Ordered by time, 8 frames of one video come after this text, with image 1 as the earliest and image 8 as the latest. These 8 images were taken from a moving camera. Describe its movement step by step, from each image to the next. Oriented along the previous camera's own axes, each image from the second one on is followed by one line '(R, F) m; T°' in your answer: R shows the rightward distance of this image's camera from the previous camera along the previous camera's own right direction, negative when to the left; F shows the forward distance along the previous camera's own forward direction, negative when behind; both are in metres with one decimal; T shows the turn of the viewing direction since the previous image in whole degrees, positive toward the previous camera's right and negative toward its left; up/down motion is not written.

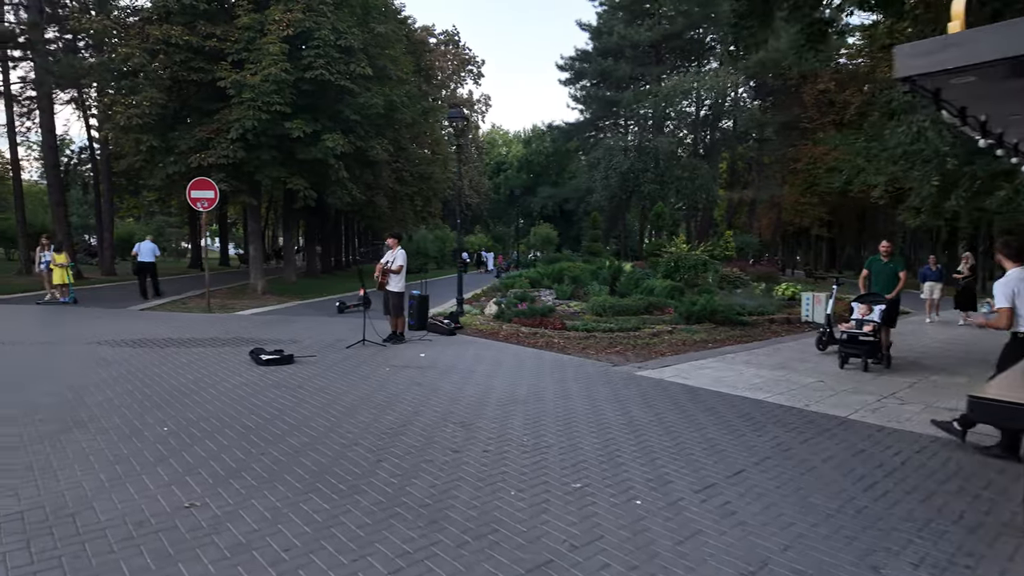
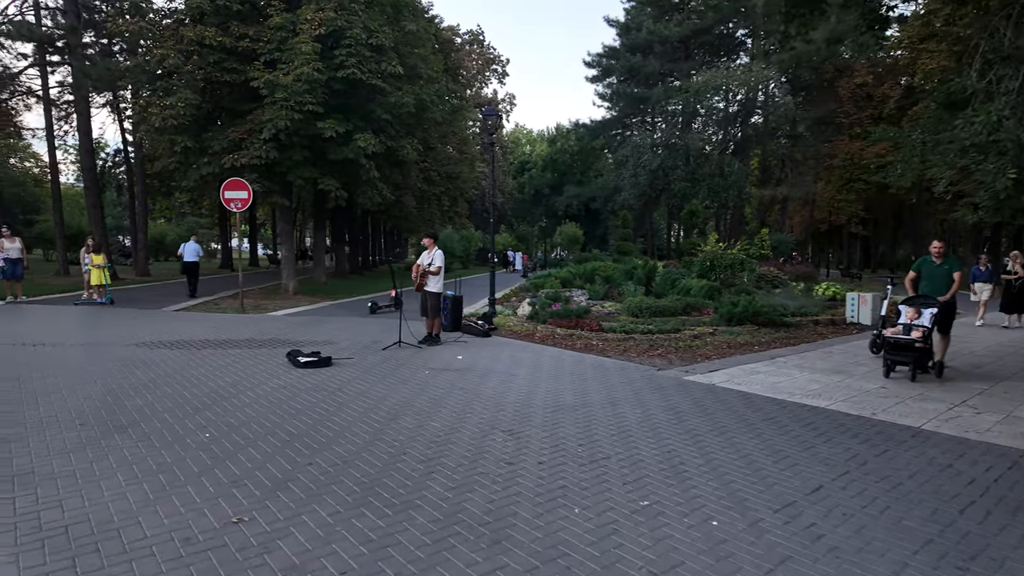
(-0.3, +0.3) m; -2°
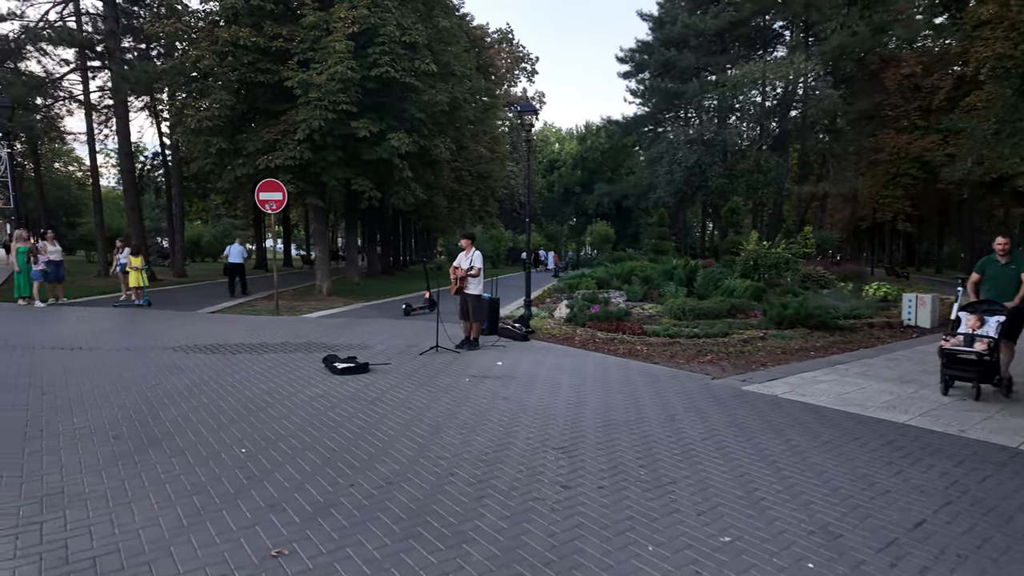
(-0.2, +0.4) m; -3°
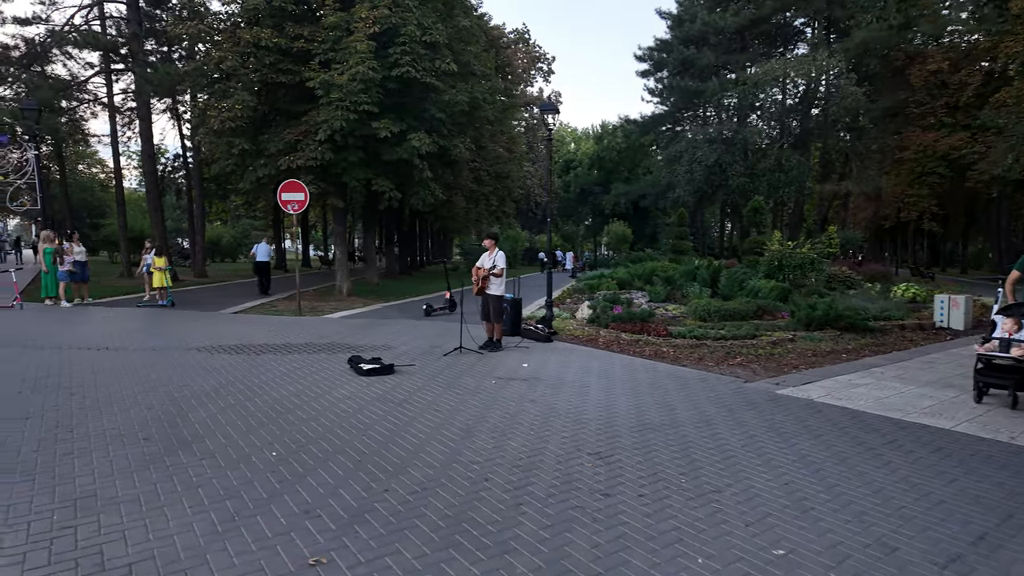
(-0.2, +0.1) m; -1°
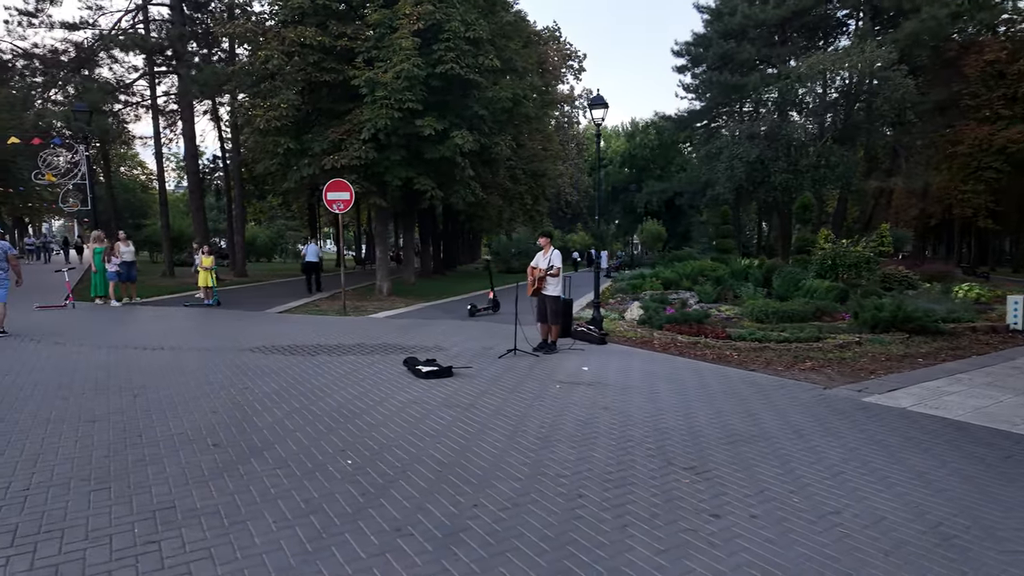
(-0.5, +0.3) m; -3°
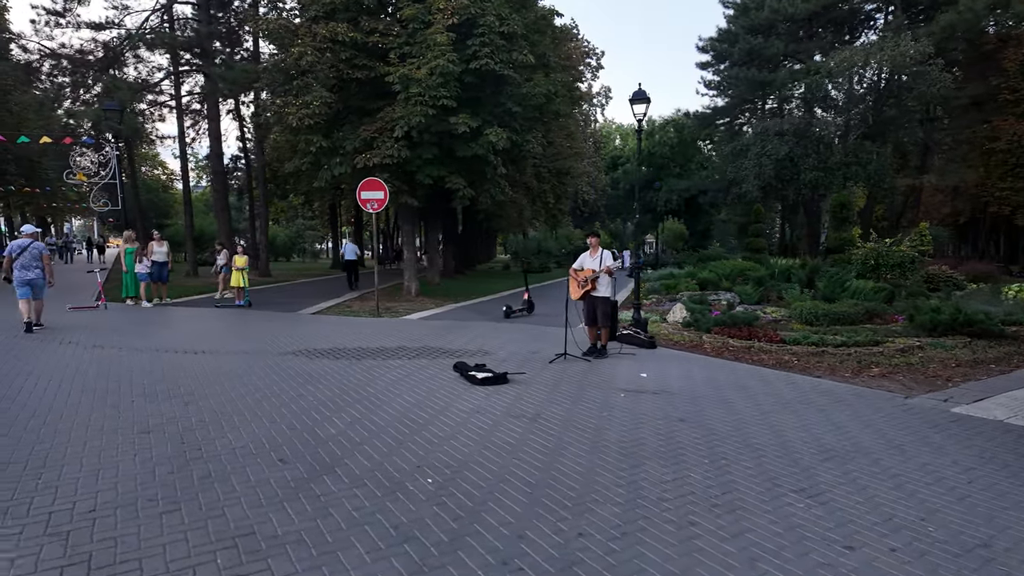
(-0.6, +0.4) m; -1°
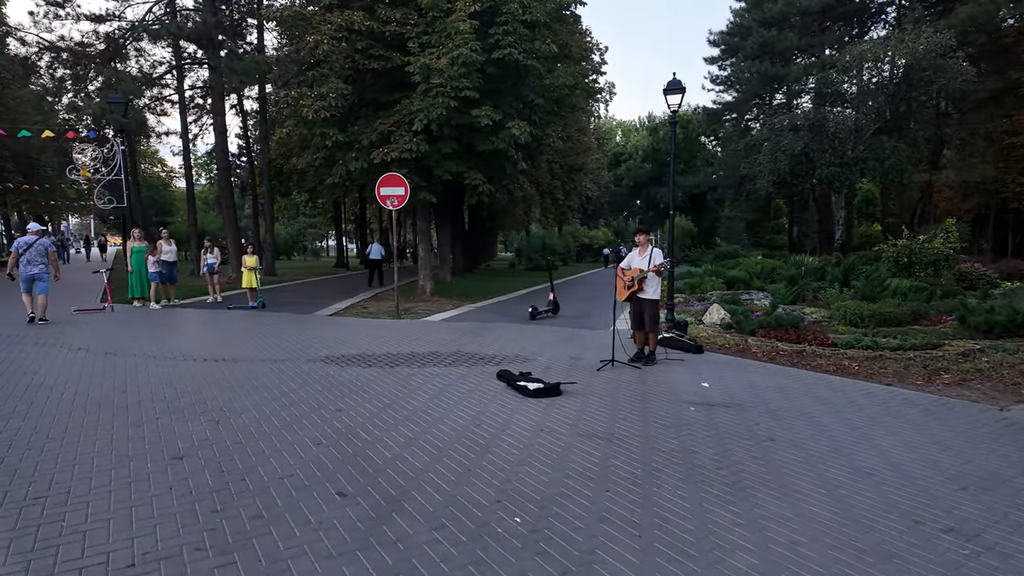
(-0.7, +0.7) m; 0°
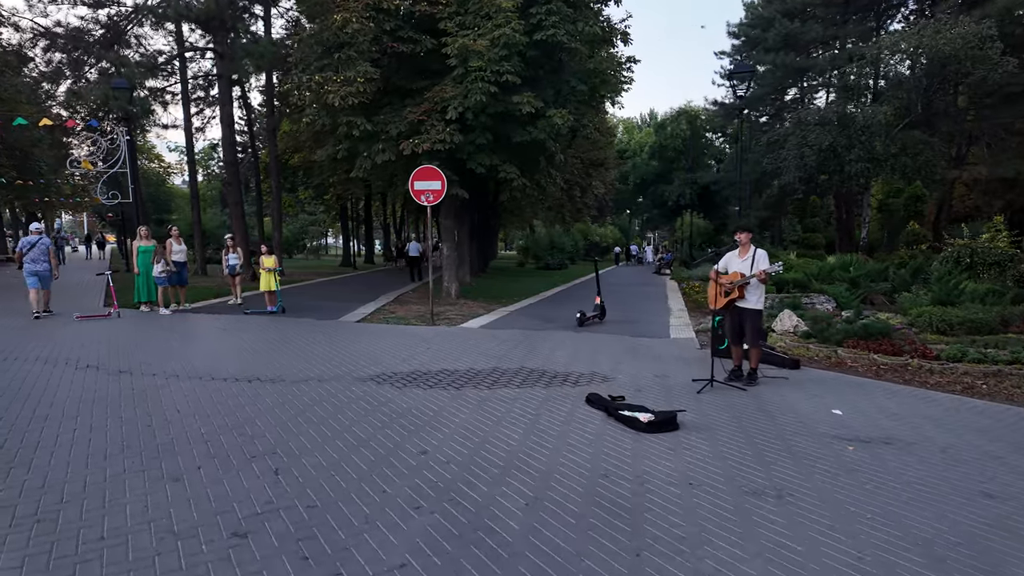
(-1.2, +1.3) m; 0°
